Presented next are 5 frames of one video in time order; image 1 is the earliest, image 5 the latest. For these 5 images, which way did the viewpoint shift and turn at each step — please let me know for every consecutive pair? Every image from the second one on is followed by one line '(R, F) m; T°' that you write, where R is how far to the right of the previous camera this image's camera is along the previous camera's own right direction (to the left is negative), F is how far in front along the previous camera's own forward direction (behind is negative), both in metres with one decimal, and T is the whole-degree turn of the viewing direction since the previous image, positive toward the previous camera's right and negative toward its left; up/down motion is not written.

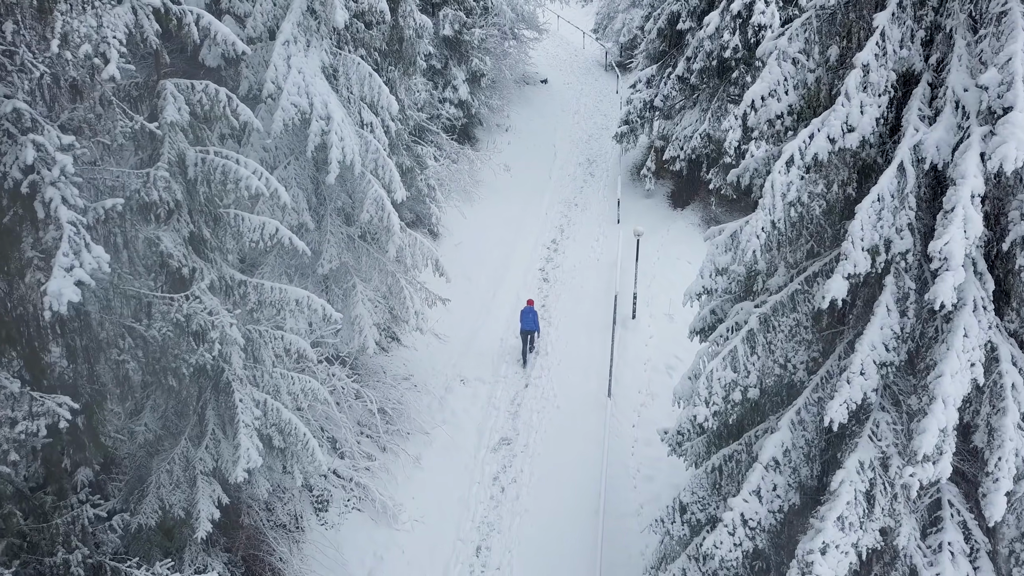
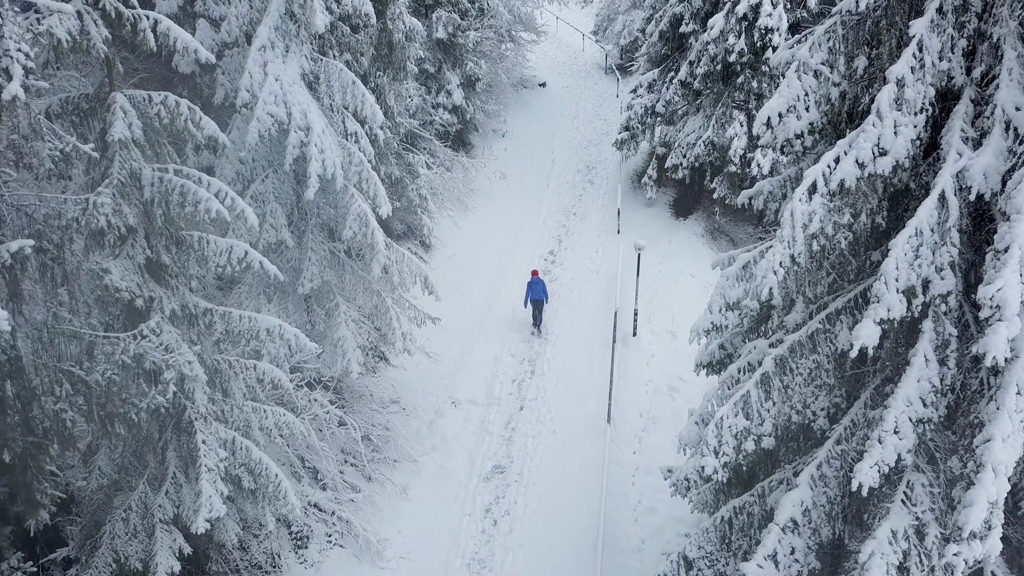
(+0.1, +0.6) m; 0°
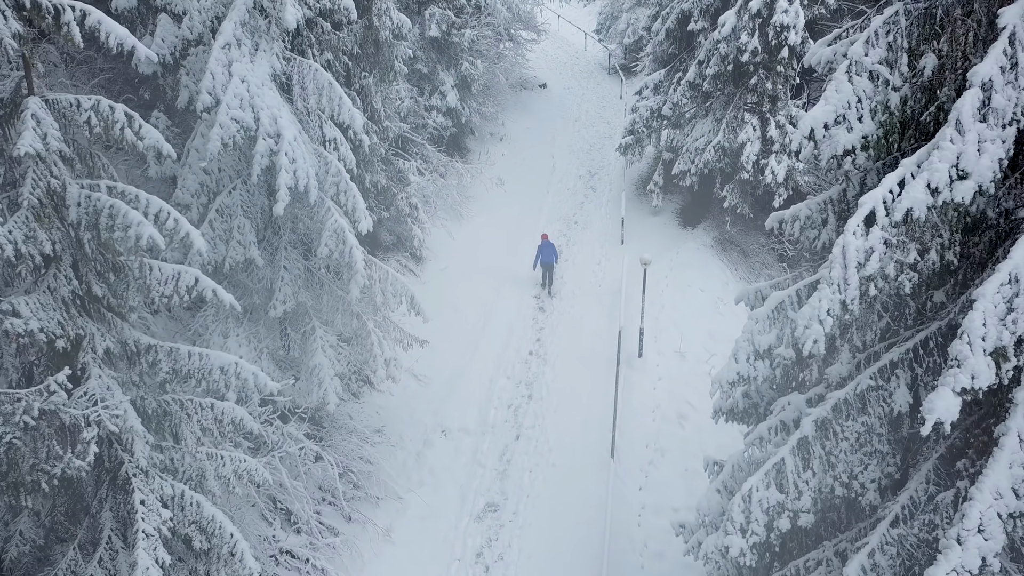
(+0.1, +0.8) m; 0°
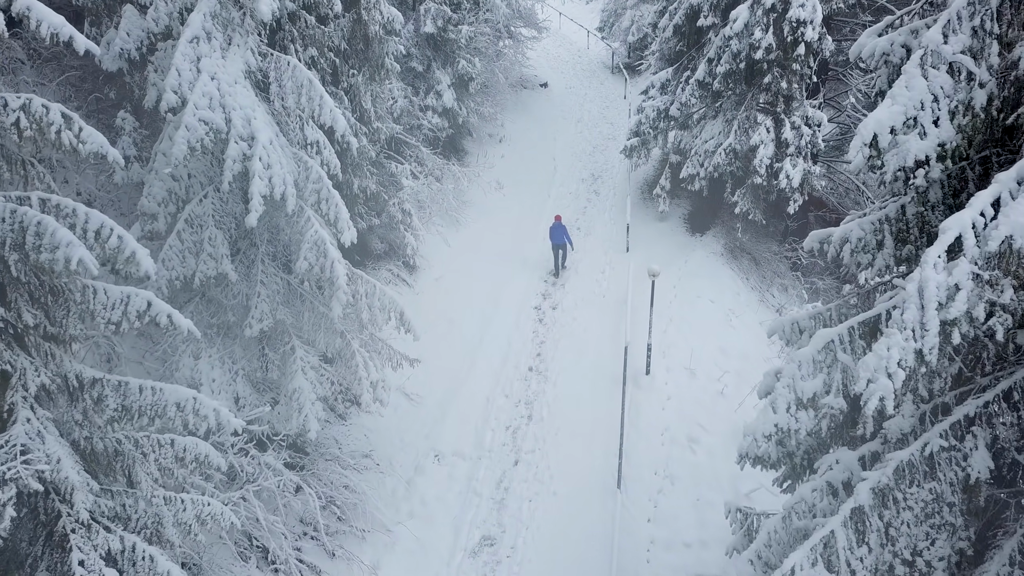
(0.0, +0.7) m; 0°
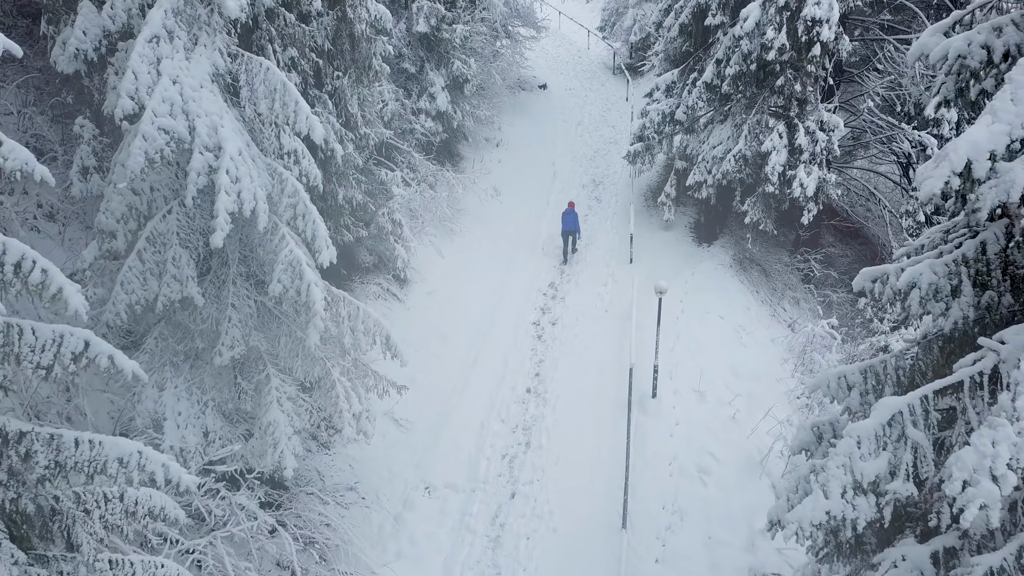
(0.0, +0.7) m; 0°
